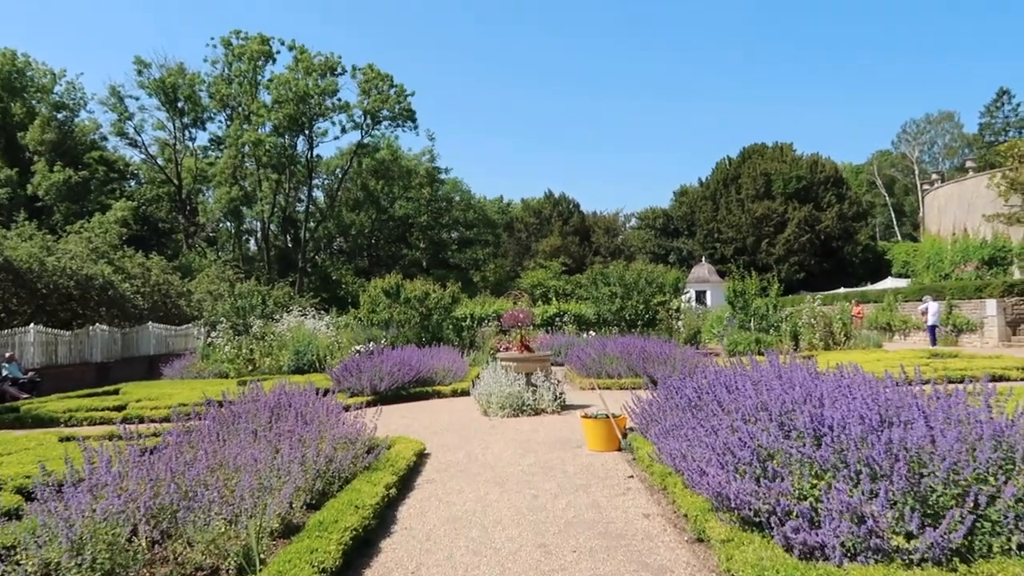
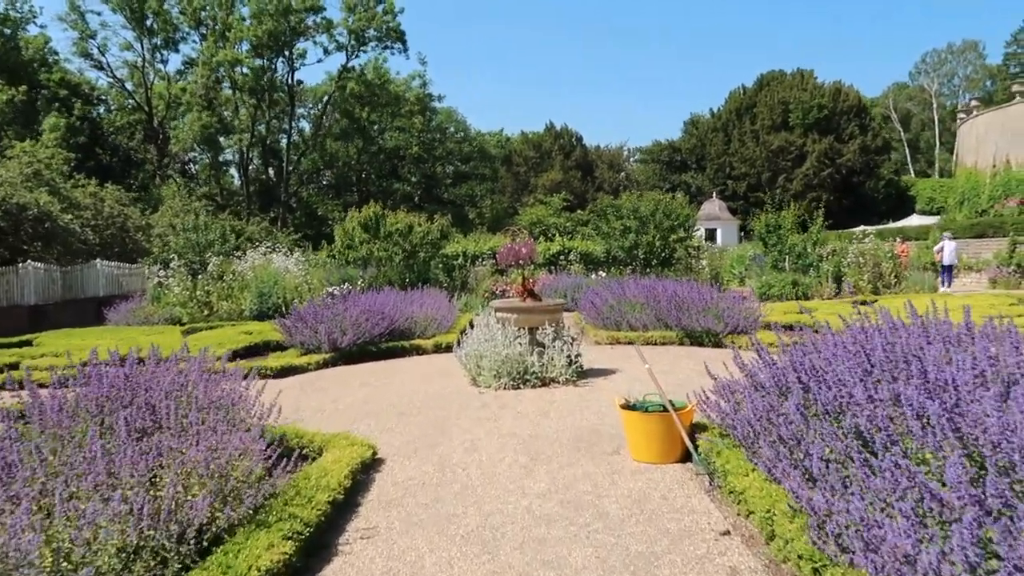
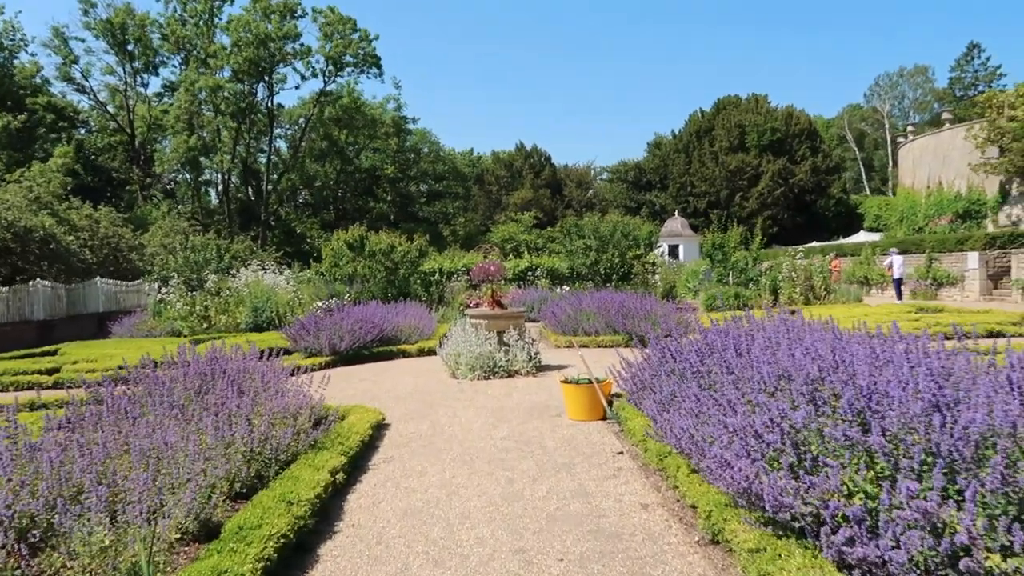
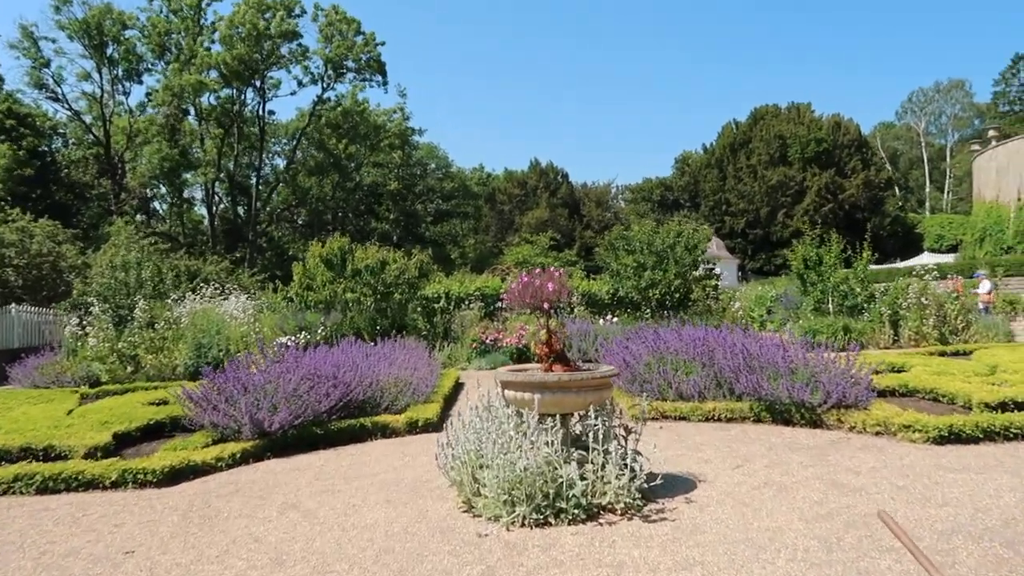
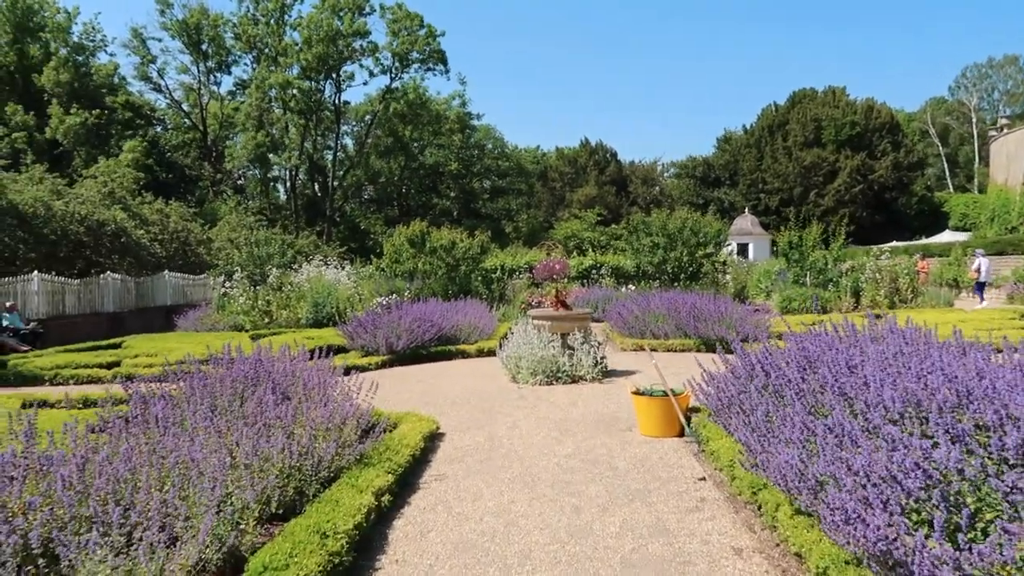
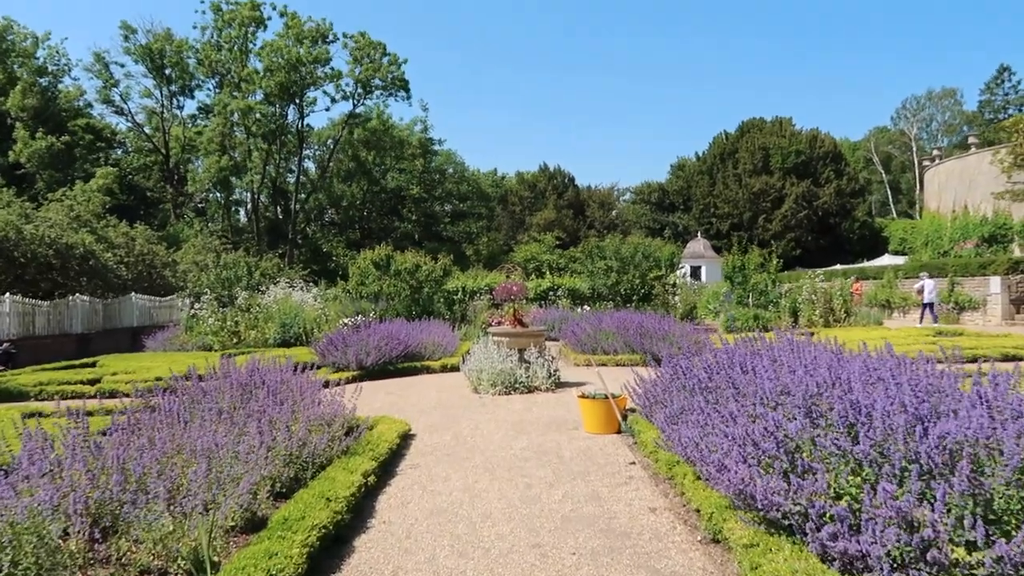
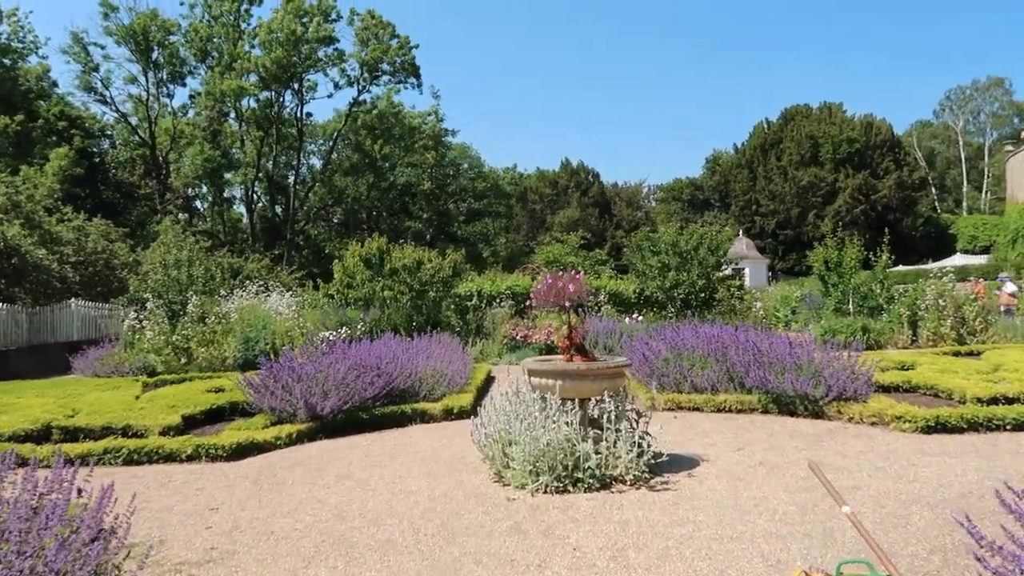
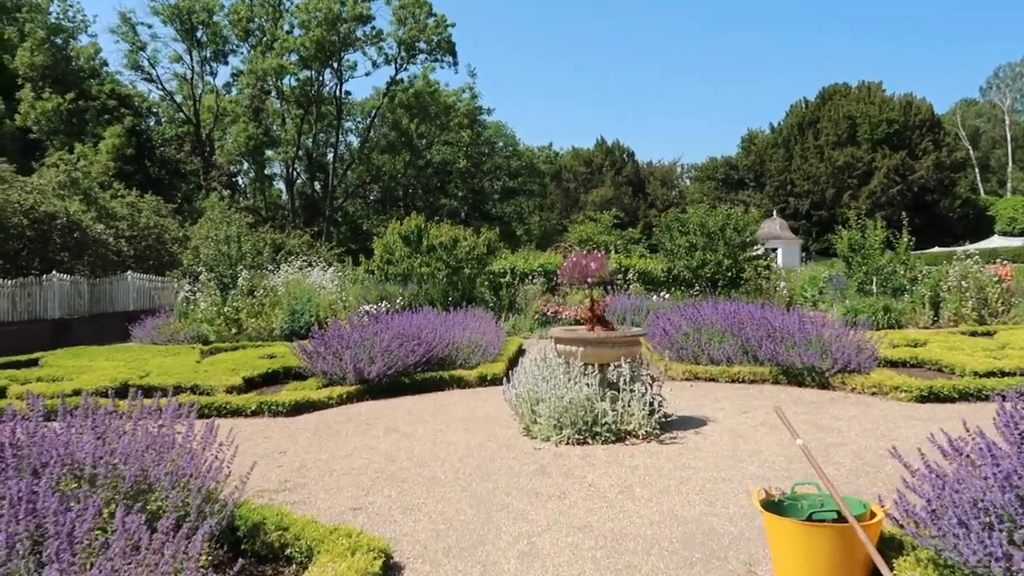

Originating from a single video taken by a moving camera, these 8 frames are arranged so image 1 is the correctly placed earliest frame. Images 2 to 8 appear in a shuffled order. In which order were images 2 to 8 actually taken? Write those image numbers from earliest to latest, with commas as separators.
6, 3, 5, 2, 8, 7, 4
